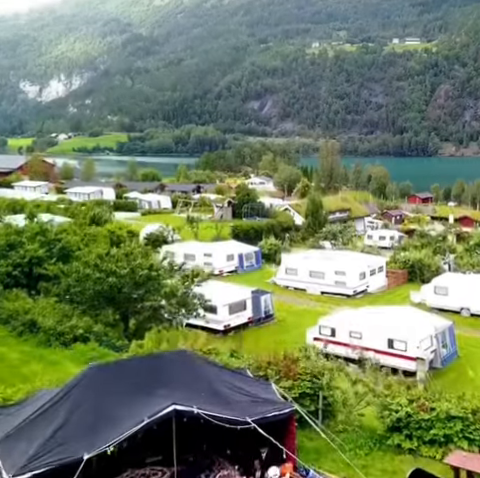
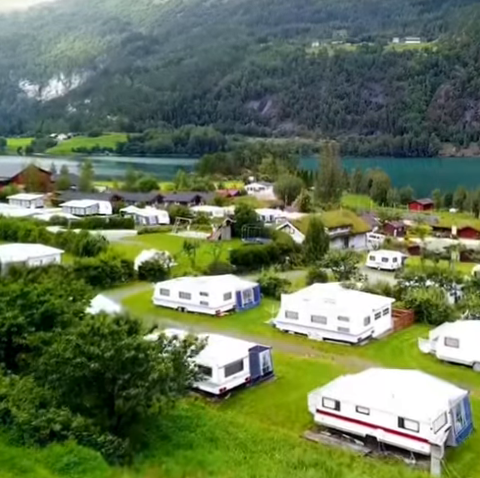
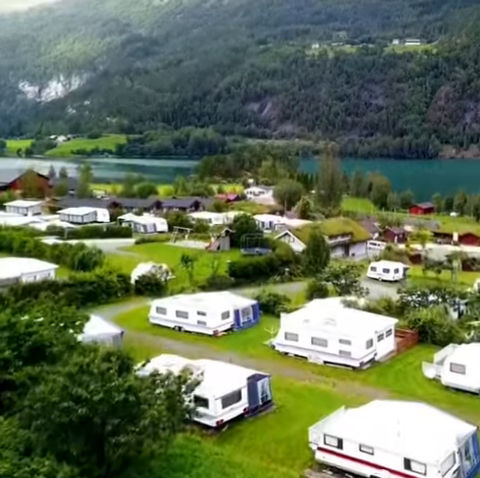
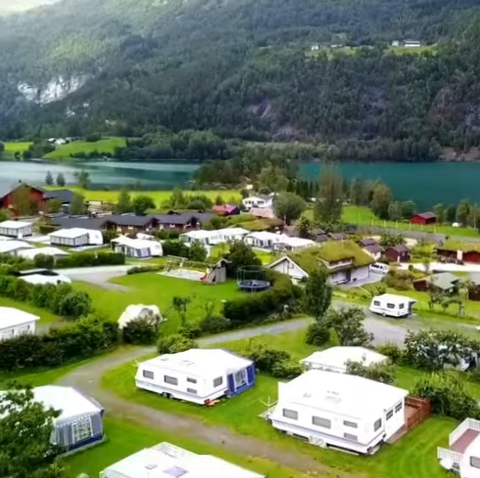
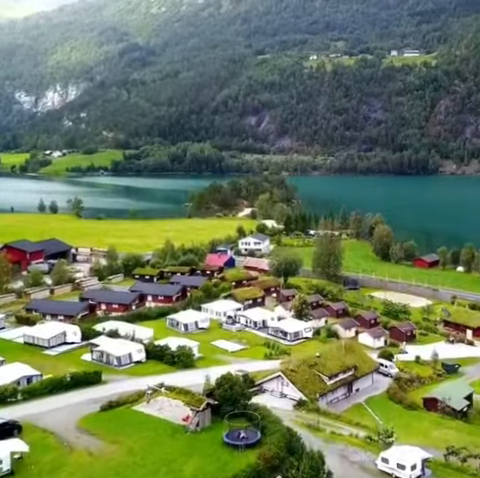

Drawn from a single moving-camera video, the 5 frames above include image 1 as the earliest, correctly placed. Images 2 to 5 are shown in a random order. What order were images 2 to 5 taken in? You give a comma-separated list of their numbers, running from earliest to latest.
2, 3, 4, 5
